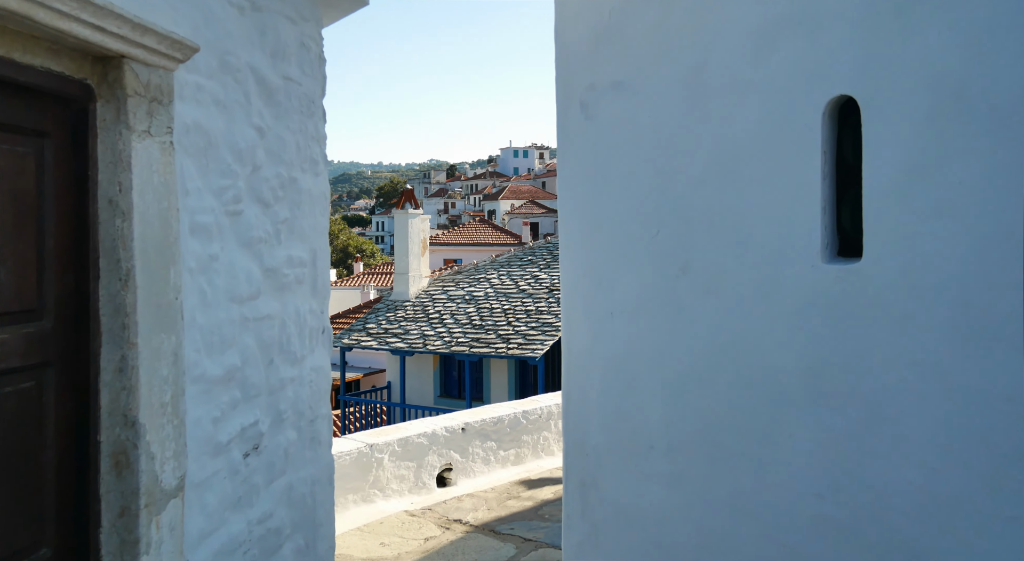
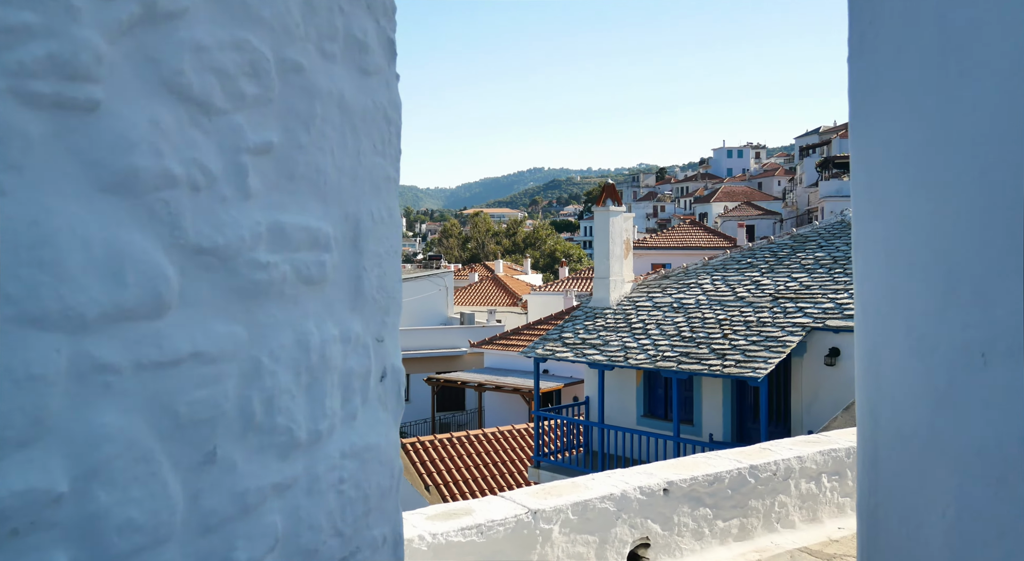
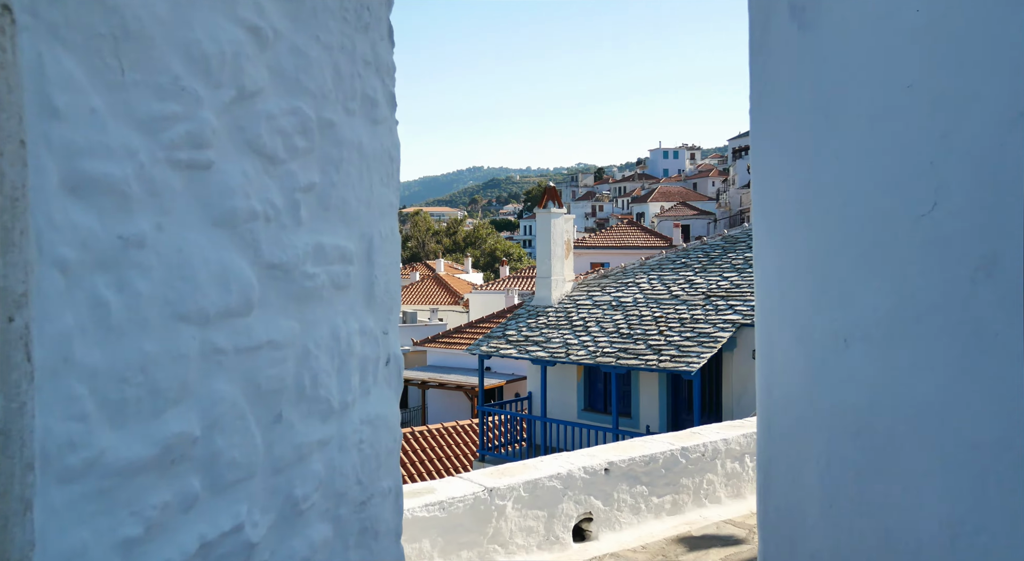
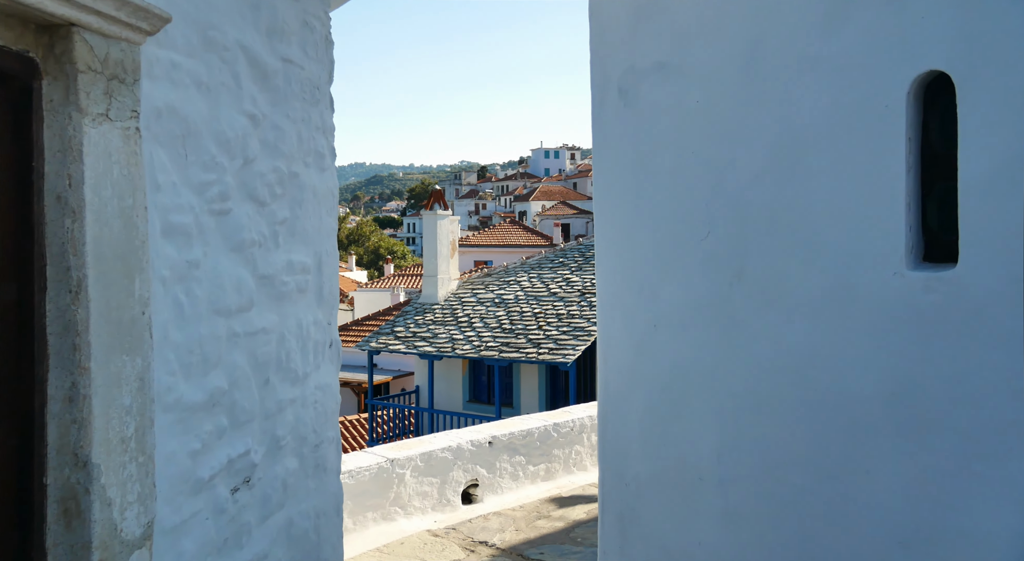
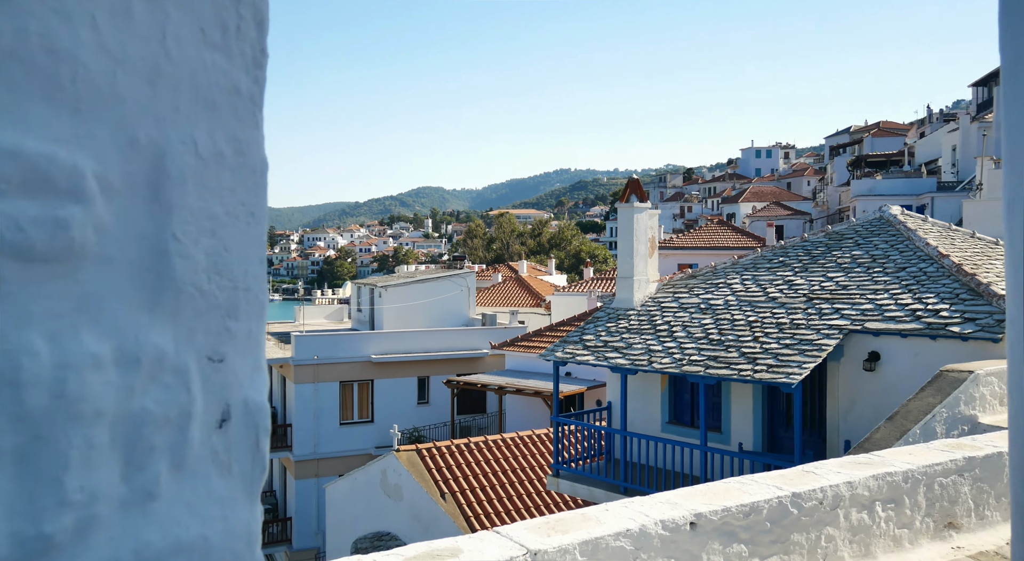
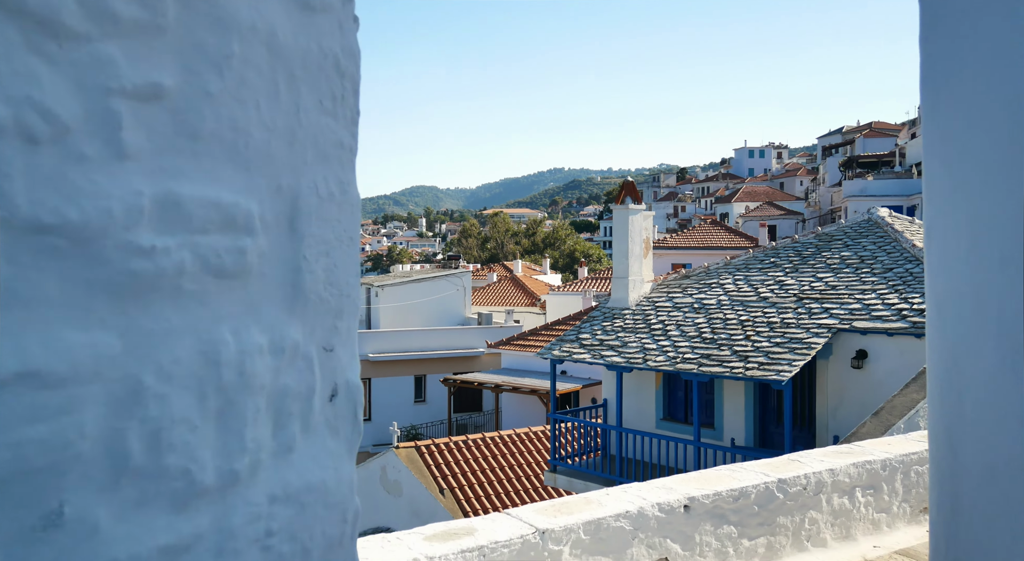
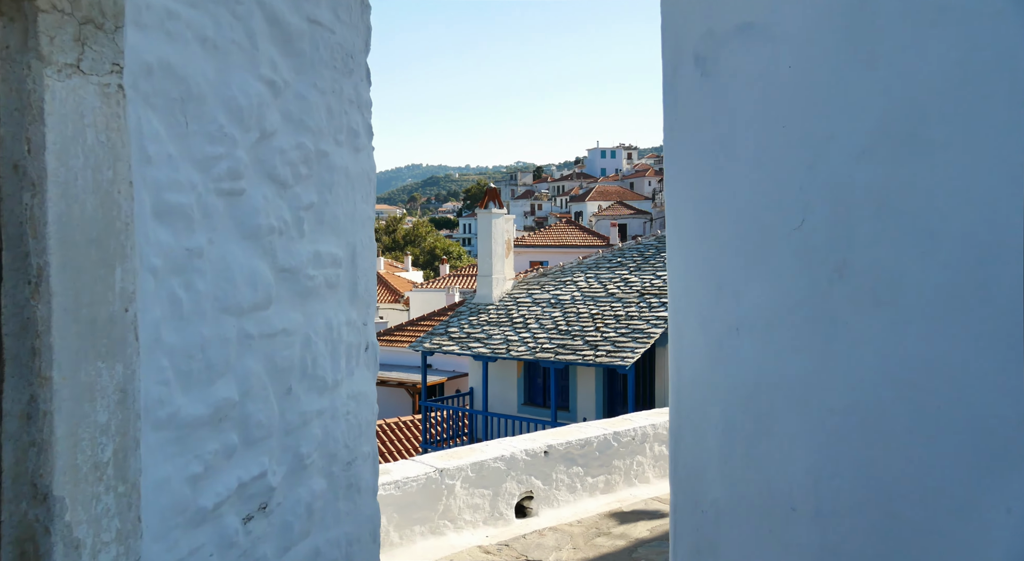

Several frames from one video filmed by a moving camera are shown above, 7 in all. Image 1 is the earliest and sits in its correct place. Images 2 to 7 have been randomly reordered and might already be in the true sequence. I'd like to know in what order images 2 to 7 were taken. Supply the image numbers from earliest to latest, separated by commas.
4, 7, 3, 2, 6, 5
